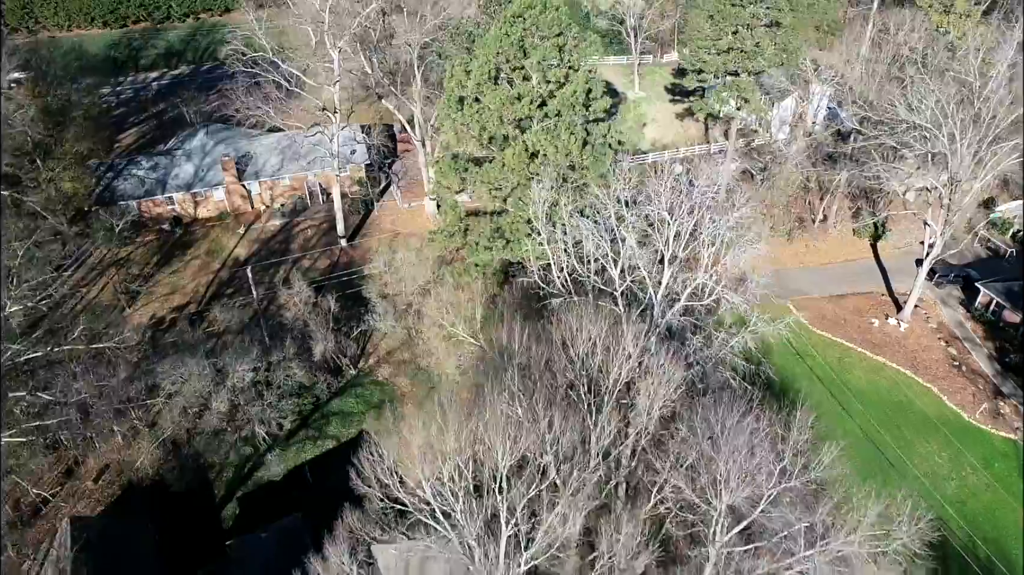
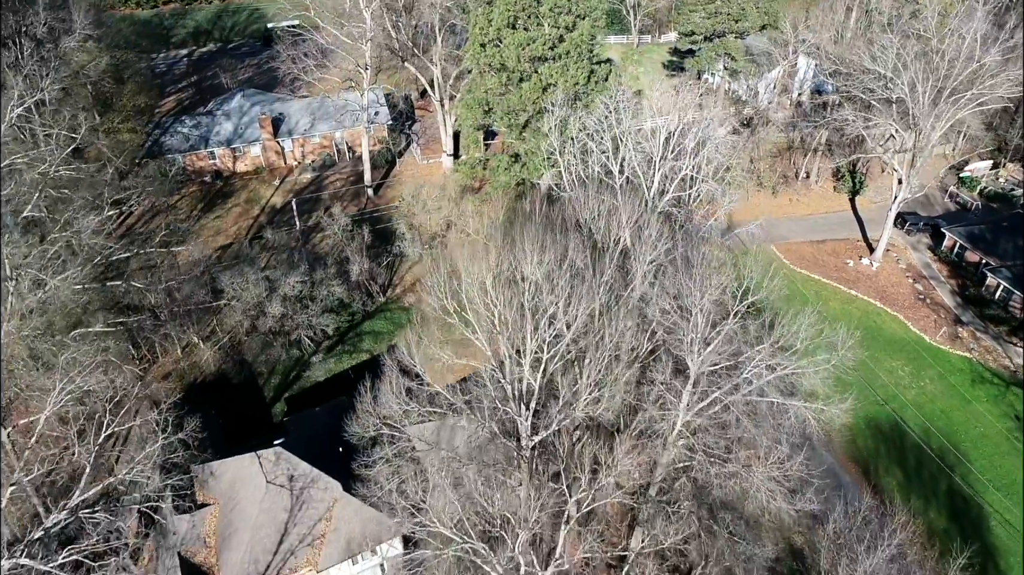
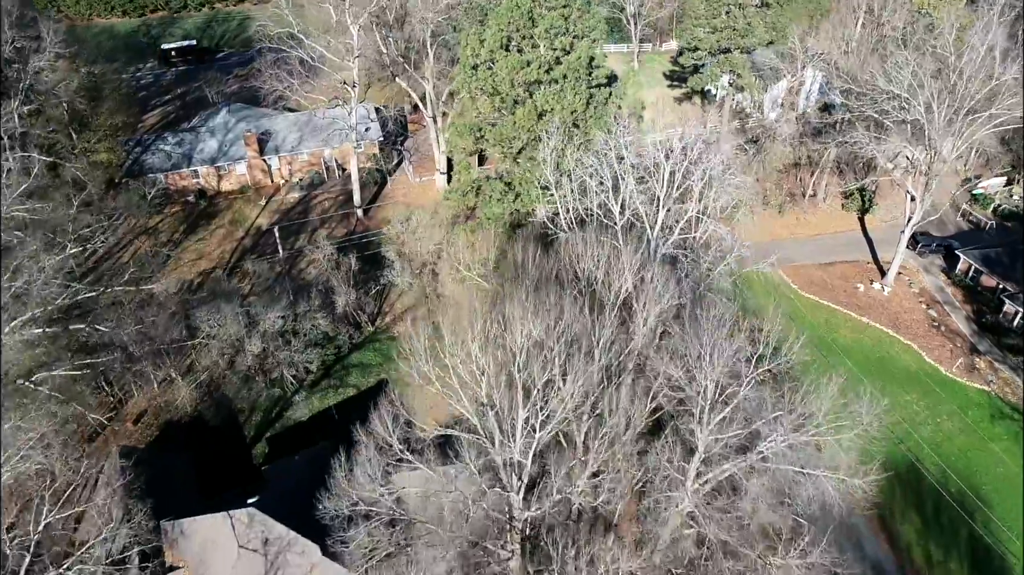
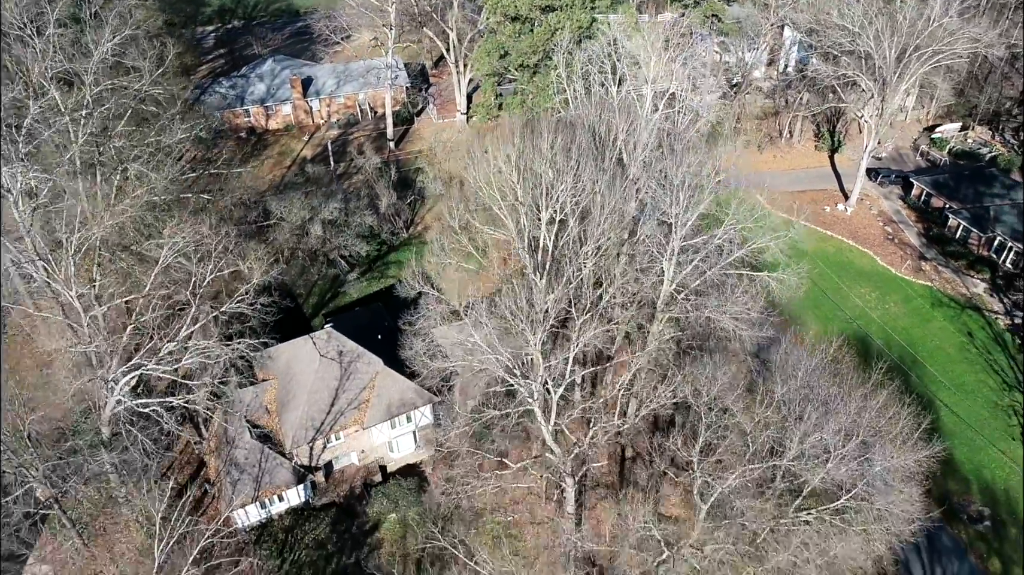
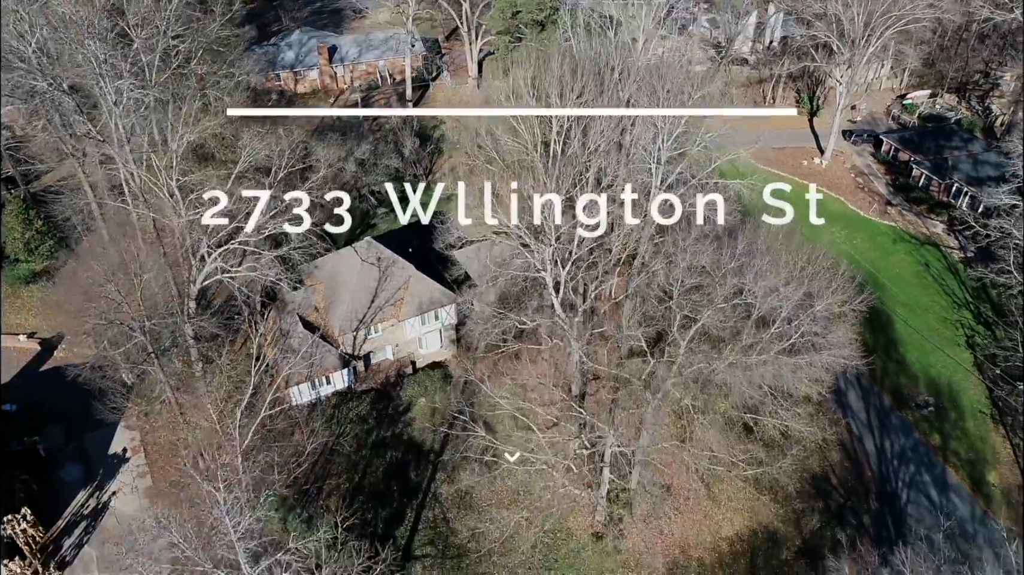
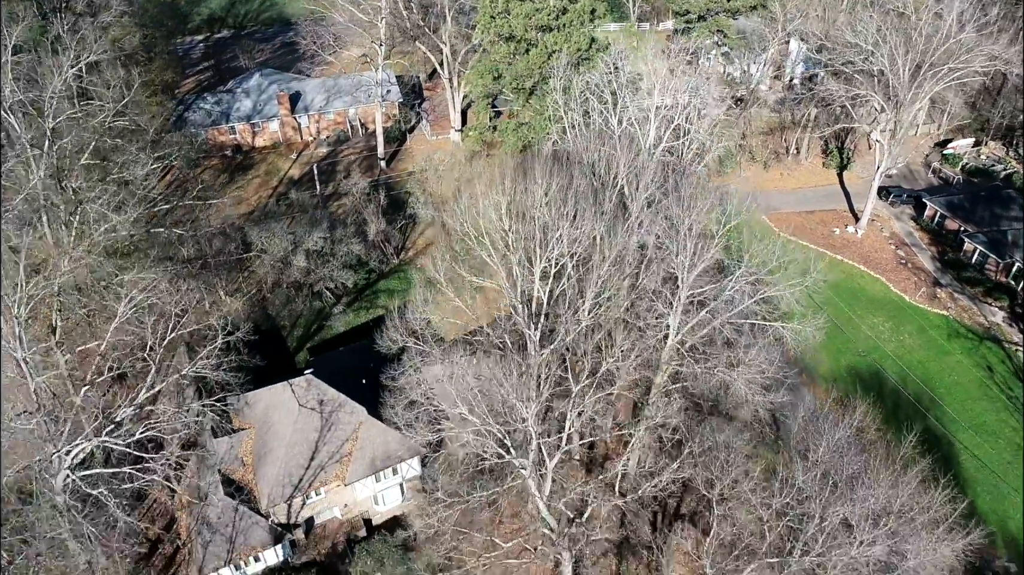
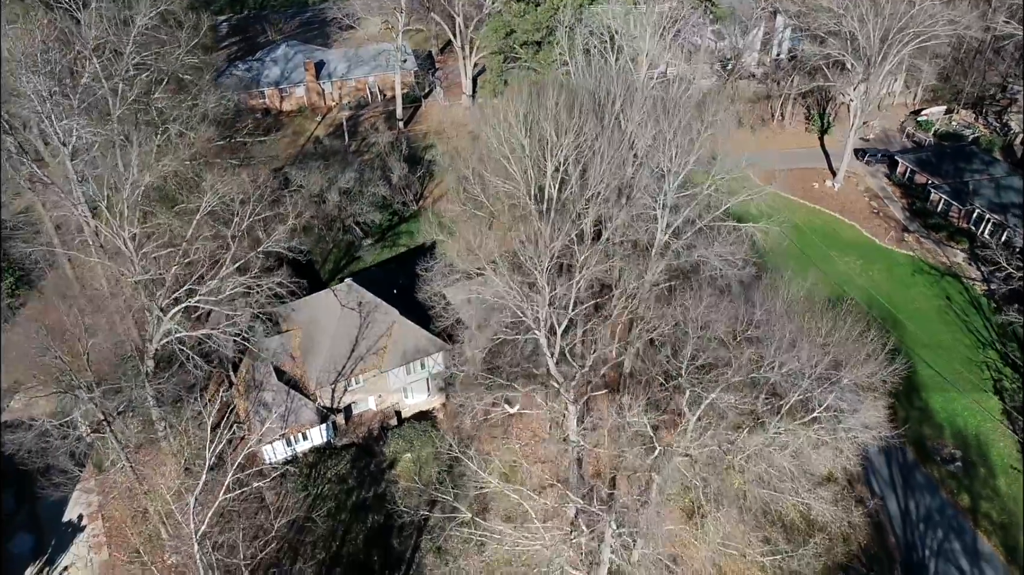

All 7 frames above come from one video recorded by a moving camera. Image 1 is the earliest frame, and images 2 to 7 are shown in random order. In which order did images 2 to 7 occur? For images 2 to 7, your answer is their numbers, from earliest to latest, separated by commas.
3, 2, 6, 4, 7, 5
